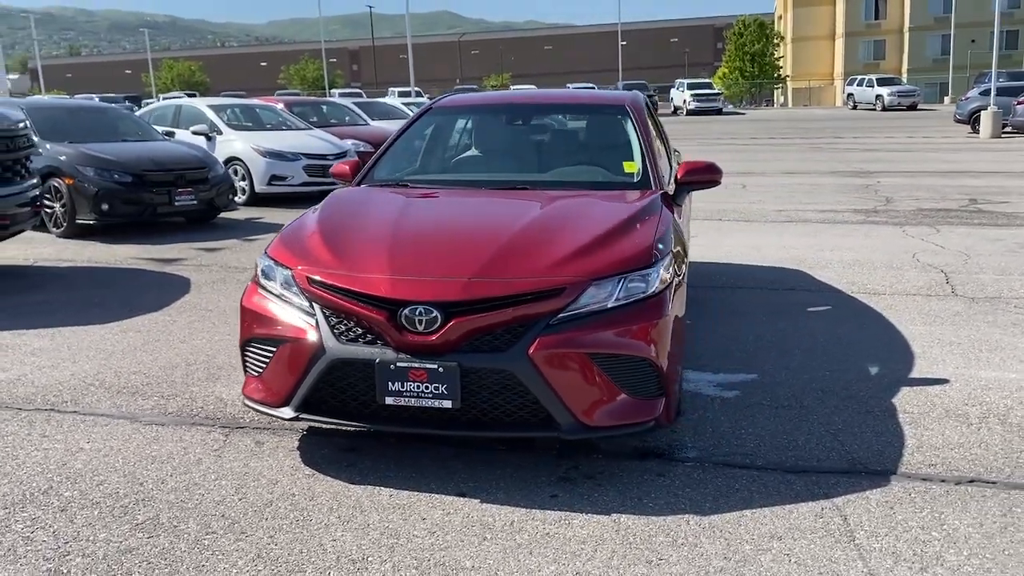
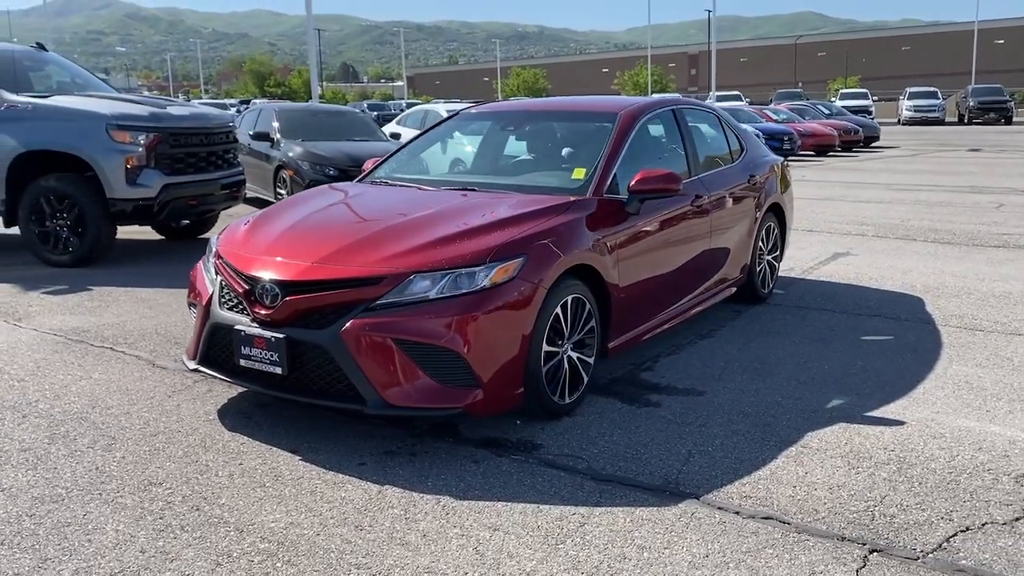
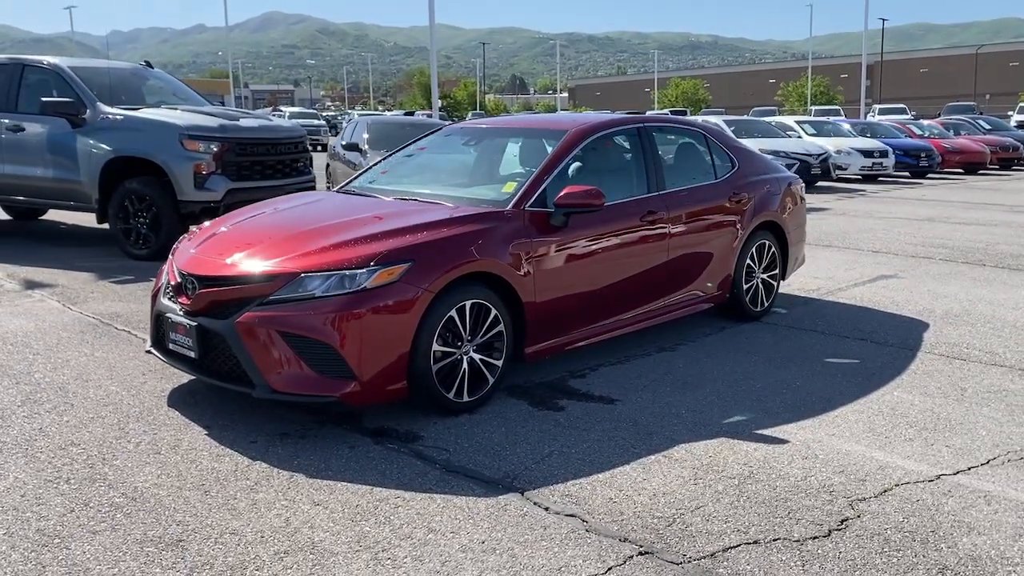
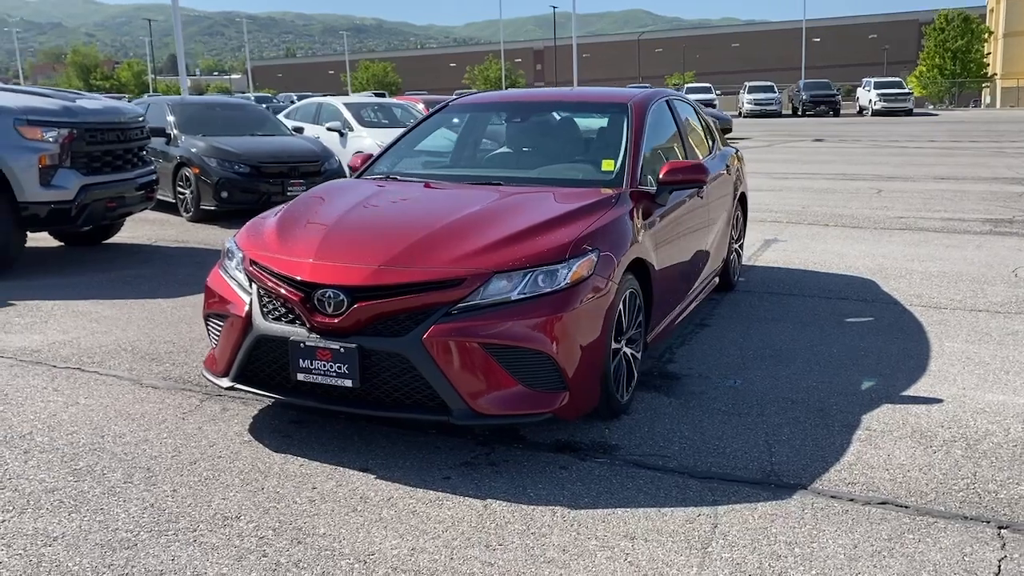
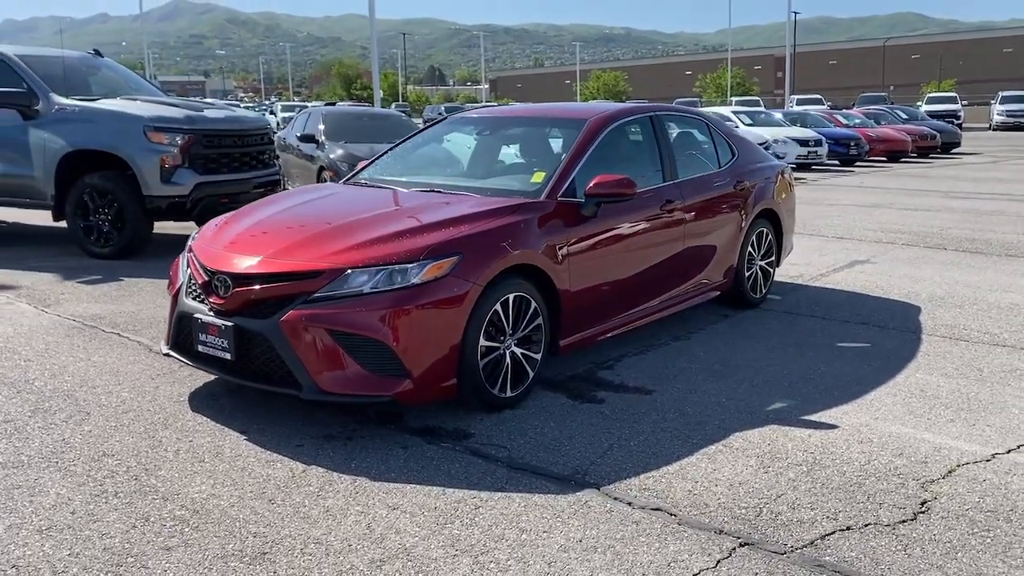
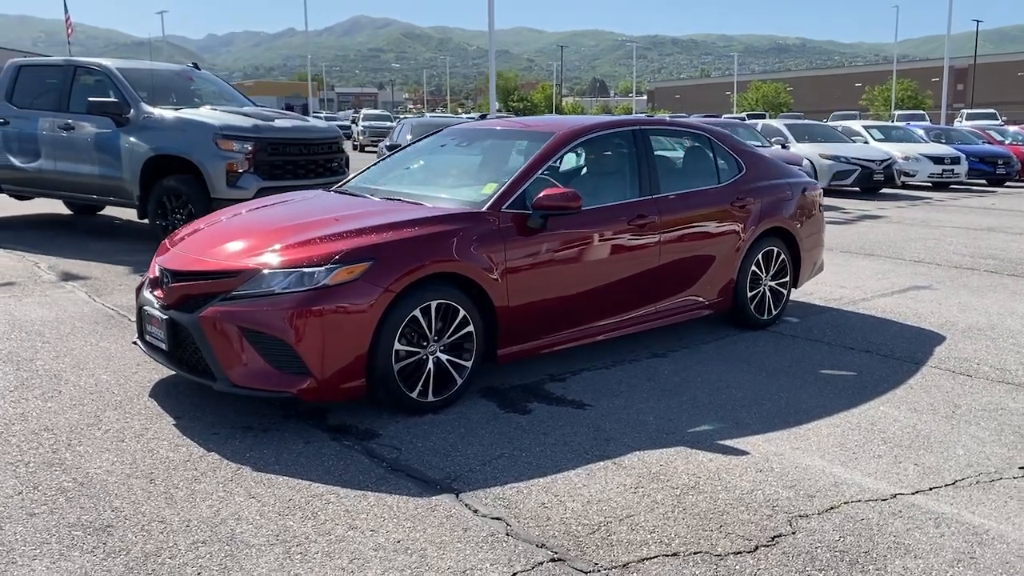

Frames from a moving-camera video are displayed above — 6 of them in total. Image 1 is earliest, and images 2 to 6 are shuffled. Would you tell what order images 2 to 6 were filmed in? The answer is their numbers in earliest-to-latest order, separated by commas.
4, 2, 5, 3, 6
